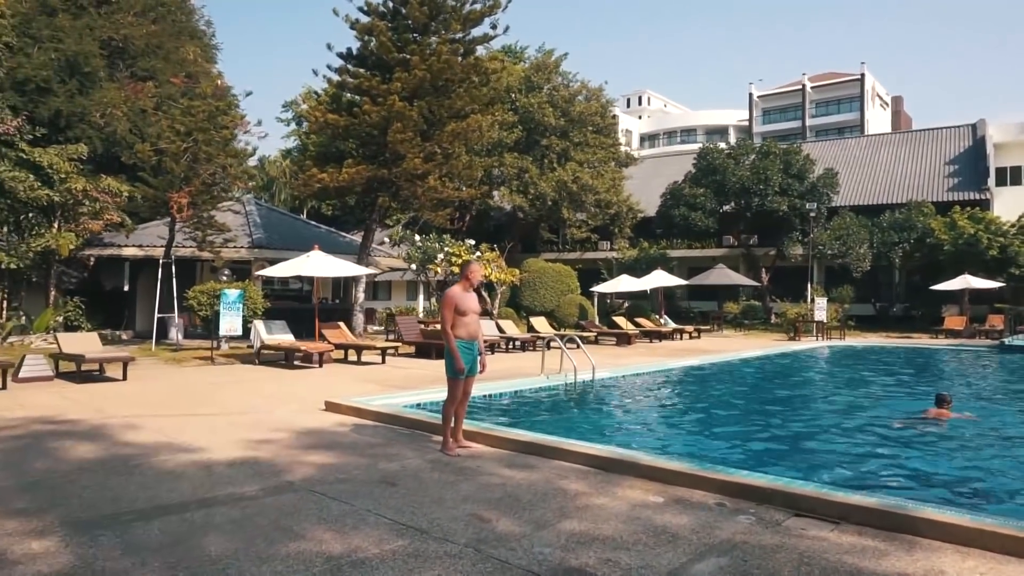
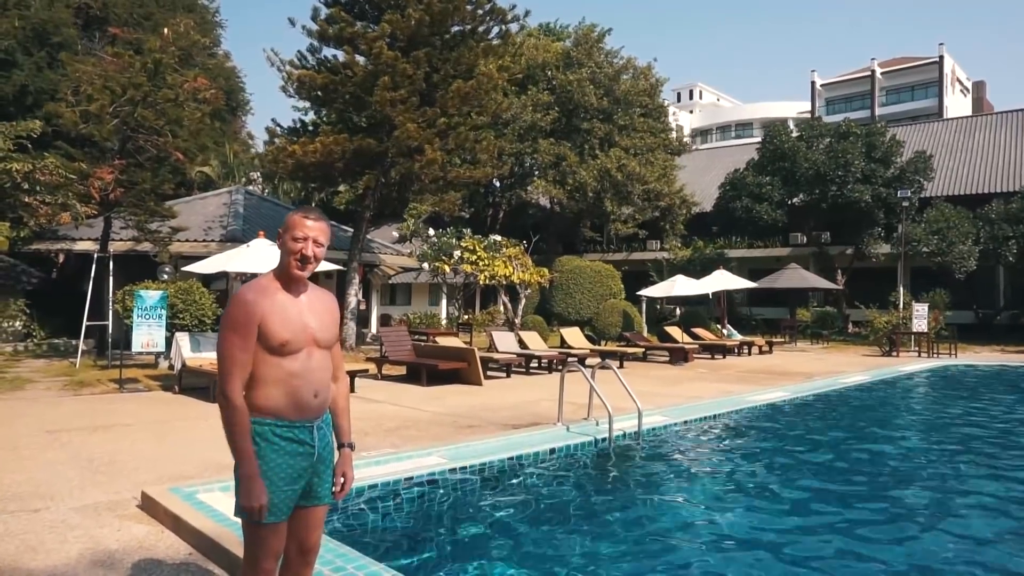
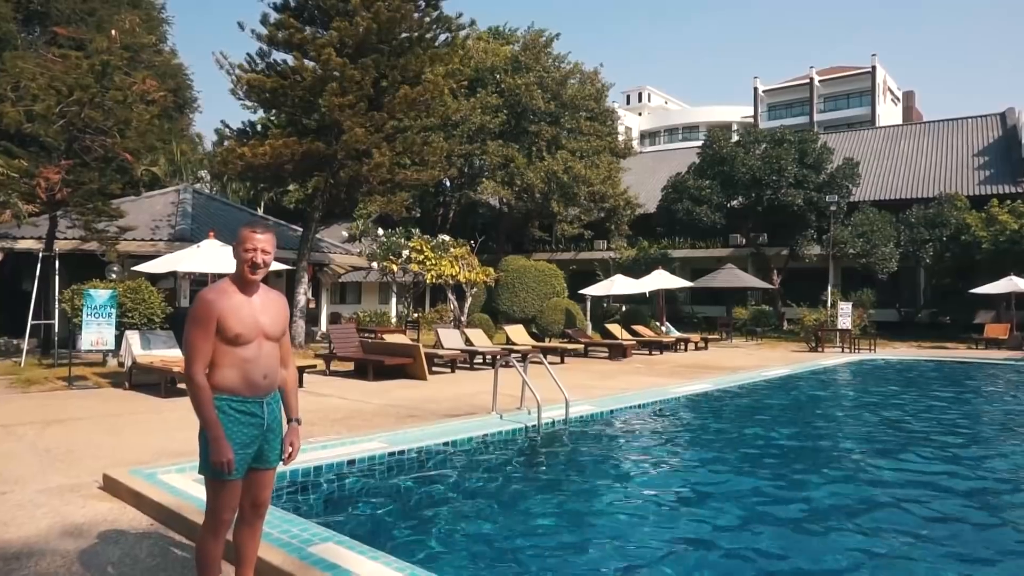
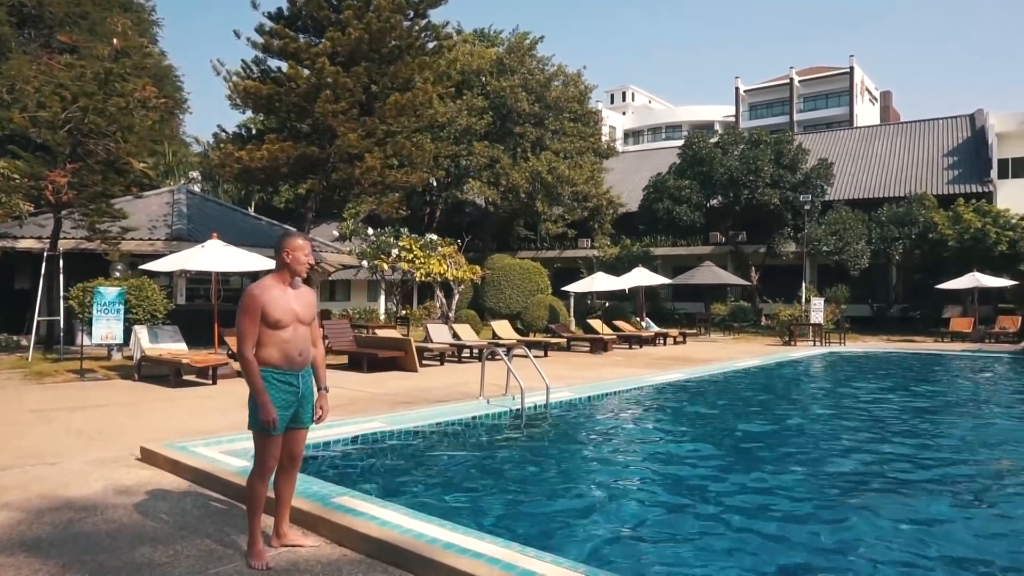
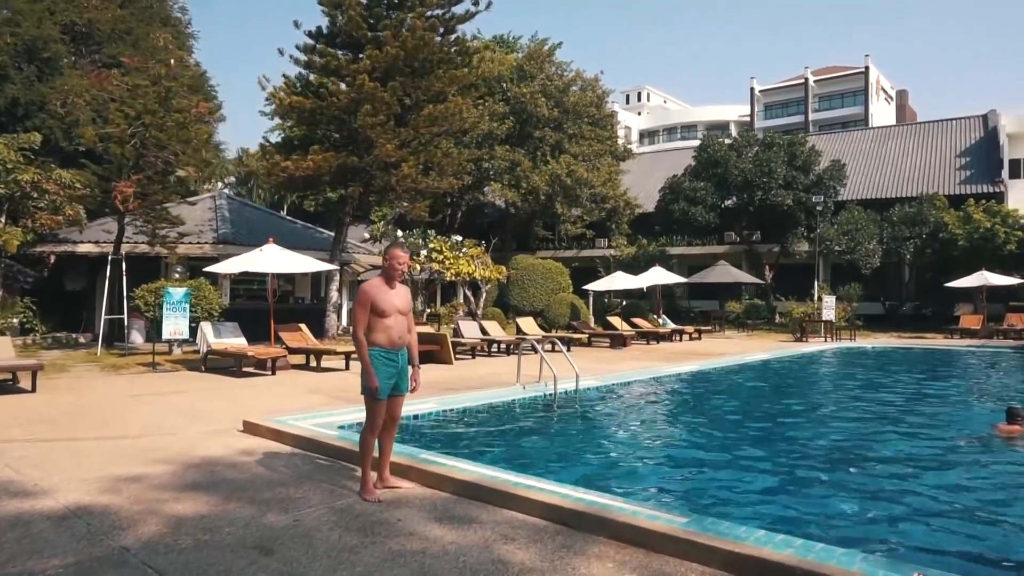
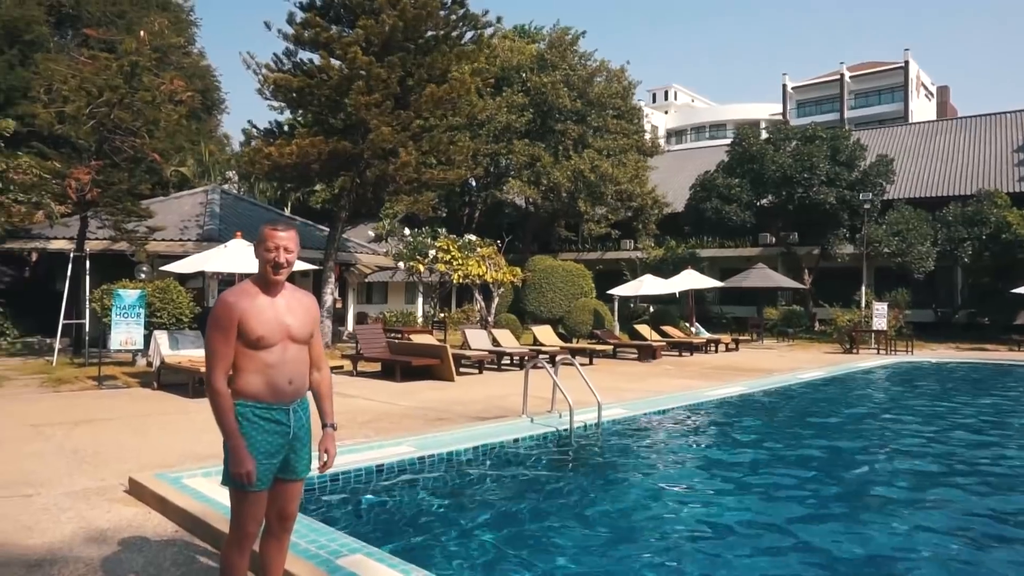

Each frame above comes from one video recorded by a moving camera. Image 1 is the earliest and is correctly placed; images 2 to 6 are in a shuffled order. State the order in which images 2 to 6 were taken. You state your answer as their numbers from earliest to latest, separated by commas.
5, 4, 3, 6, 2
